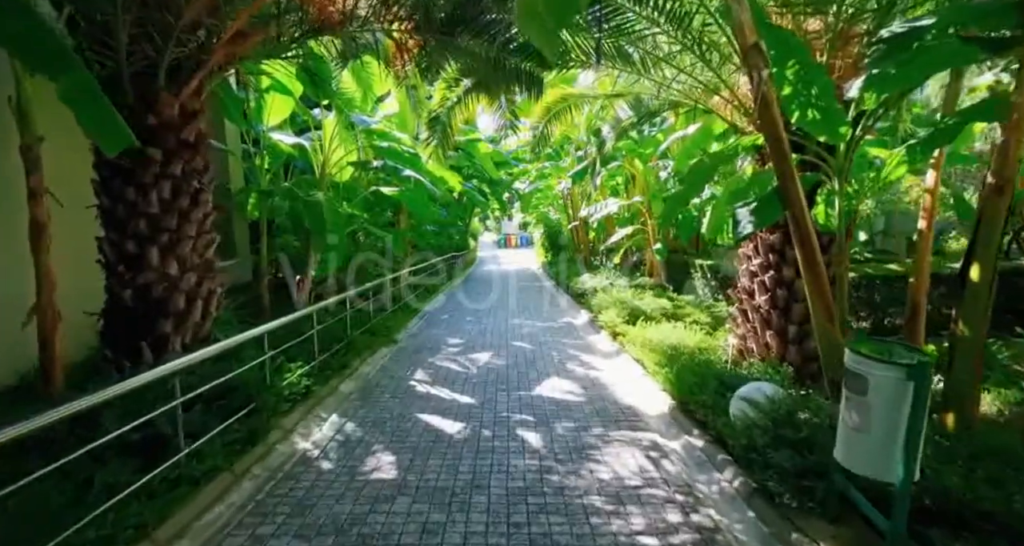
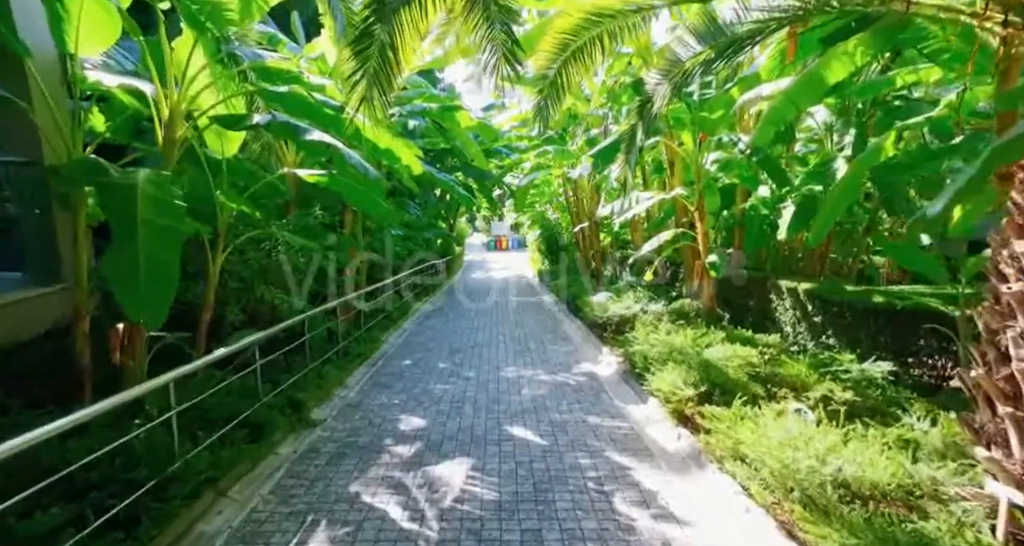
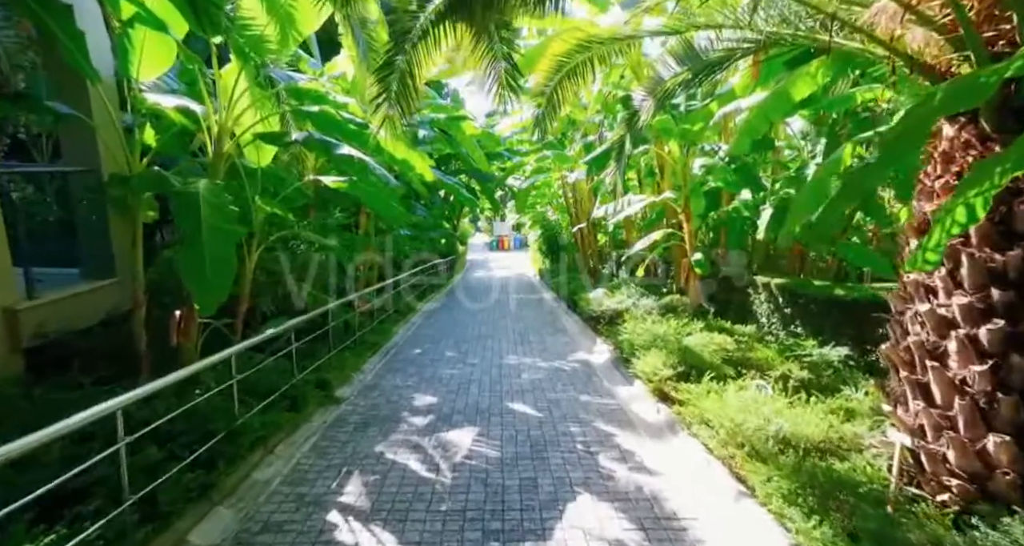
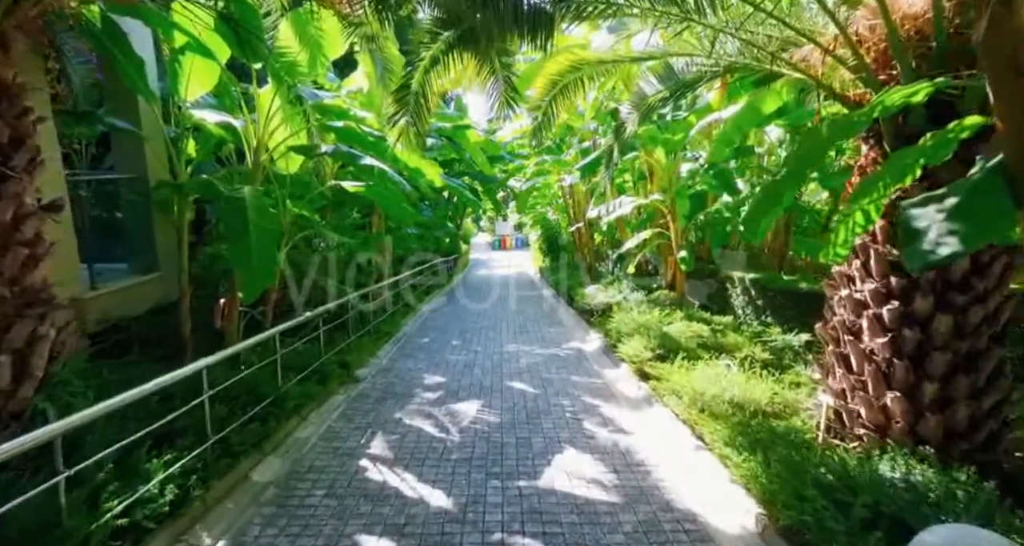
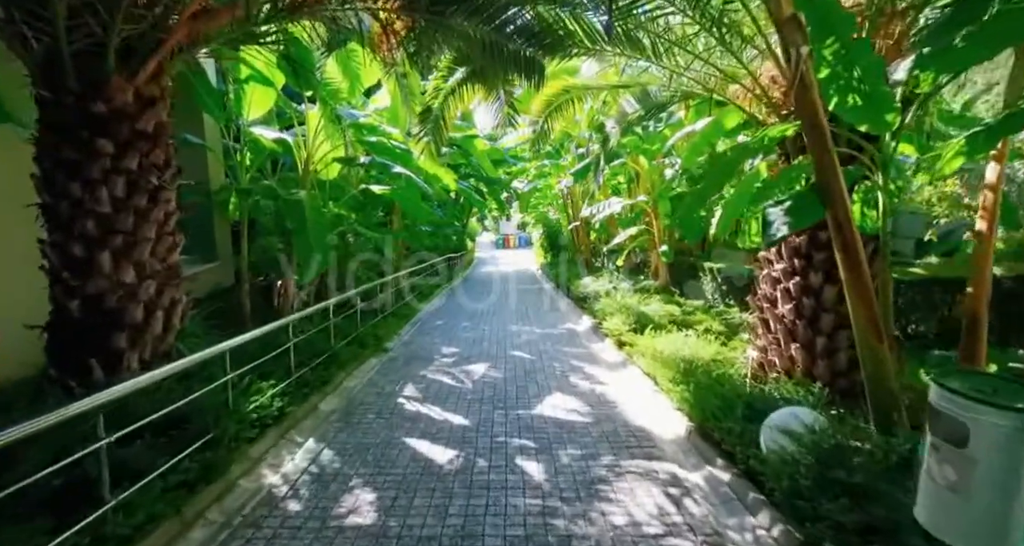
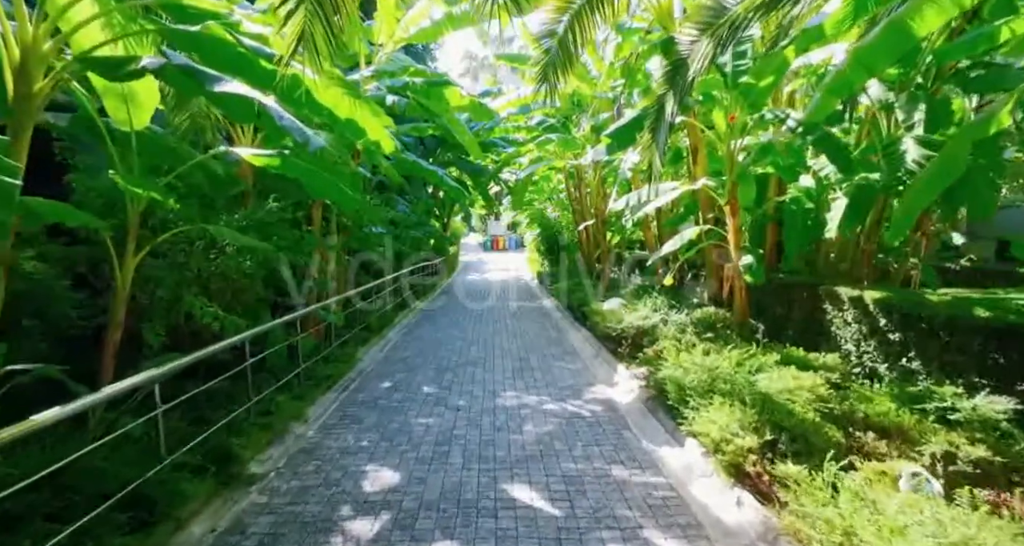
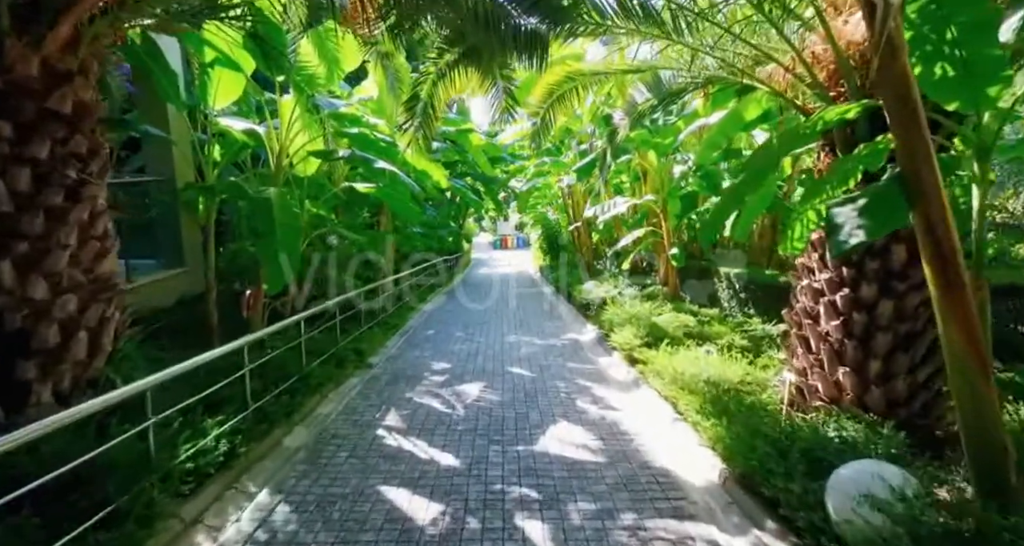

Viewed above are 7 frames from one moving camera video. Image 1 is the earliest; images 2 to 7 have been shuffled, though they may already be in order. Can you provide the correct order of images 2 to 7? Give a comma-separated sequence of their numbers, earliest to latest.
5, 7, 4, 3, 2, 6
